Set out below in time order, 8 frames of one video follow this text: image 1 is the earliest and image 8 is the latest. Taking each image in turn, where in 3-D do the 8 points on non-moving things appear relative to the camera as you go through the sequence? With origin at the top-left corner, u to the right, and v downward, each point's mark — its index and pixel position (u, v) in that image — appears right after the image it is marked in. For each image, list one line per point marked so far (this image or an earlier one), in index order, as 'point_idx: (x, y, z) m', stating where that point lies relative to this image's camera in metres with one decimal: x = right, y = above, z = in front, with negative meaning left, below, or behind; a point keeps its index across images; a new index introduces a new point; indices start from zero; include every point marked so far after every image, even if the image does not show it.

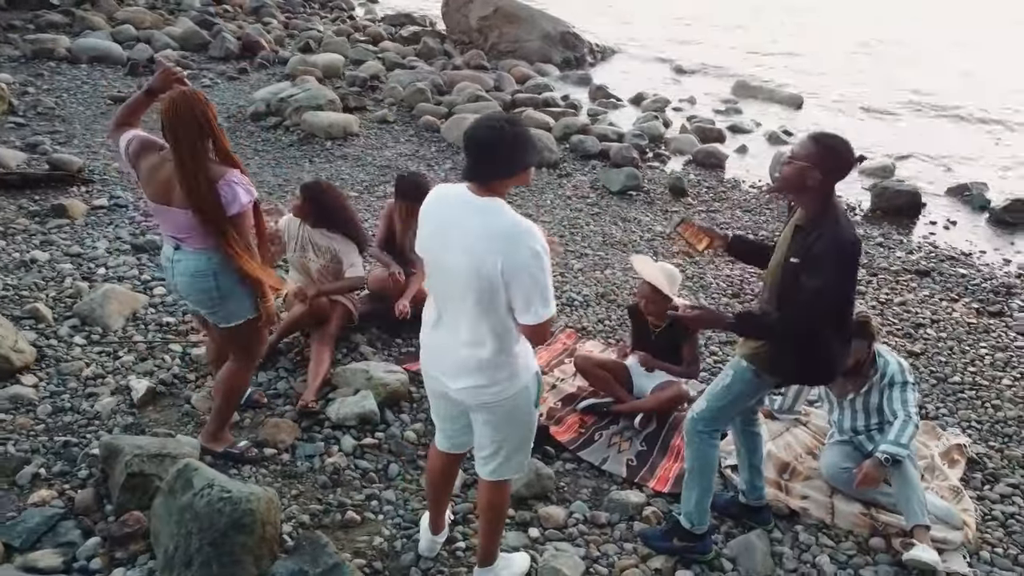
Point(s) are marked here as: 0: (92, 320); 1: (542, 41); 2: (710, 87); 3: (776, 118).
0: (-3.2, -0.2, +6.2) m
1: (+0.6, +5.1, +16.8) m
2: (+3.9, +4.0, +16.1) m
3: (+4.7, +3.0, +14.2) m
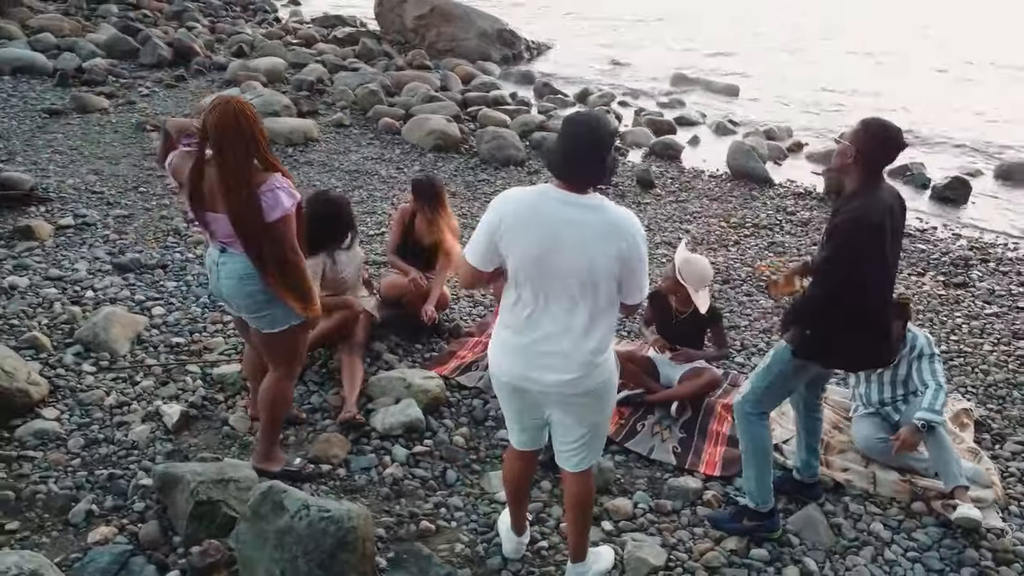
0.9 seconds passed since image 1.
0: (-3.0, -0.4, +5.9) m
1: (-0.7, +5.2, +16.8) m
2: (+2.8, +4.2, +16.5) m
3: (+3.7, +3.3, +14.7) m
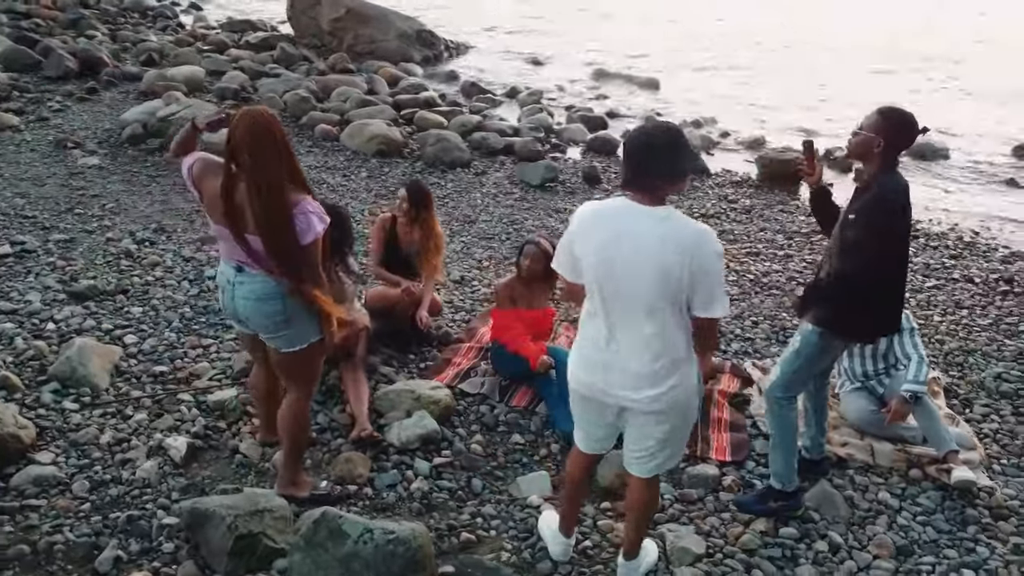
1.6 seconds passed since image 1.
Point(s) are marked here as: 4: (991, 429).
0: (-3.0, -0.6, +5.5) m
1: (-2.3, +5.1, +16.6) m
2: (+1.2, +4.4, +16.7) m
3: (+2.4, +3.5, +15.1) m
4: (+3.5, -1.0, +5.9) m
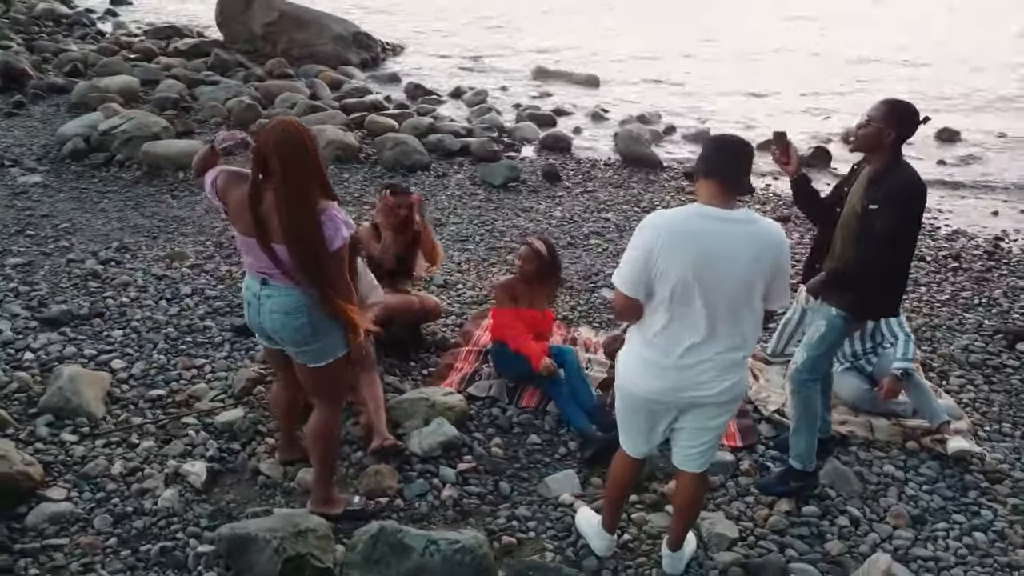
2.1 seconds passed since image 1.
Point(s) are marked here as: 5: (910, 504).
0: (-2.9, -0.8, +5.3) m
1: (-3.6, +5.0, +16.4) m
2: (0.0, +4.4, +16.8) m
3: (+1.4, +3.6, +15.3) m
4: (+3.6, -0.9, +6.3) m
5: (+2.4, -1.3, +5.0) m
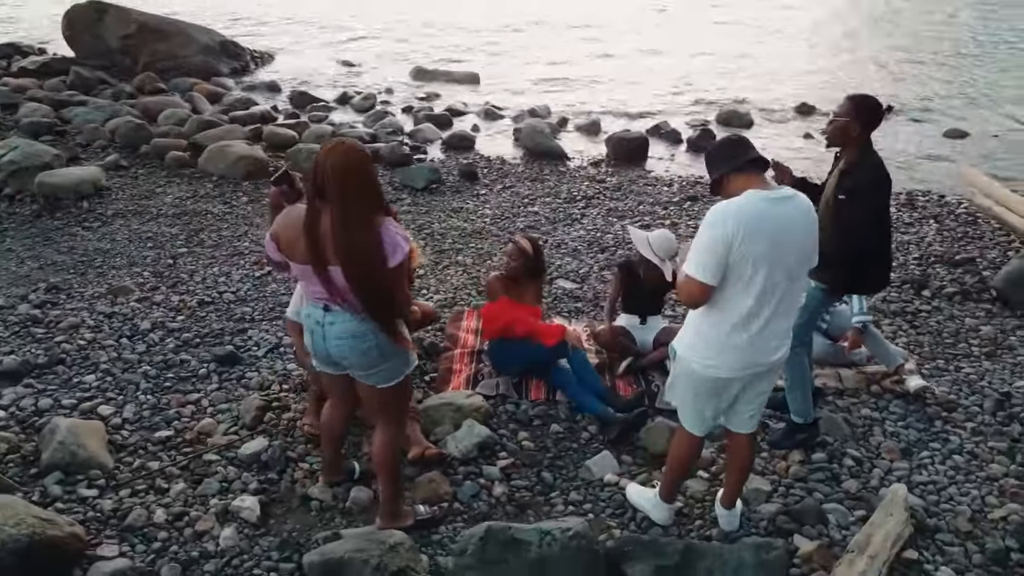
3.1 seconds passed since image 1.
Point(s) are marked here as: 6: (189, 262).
0: (-2.6, -1.1, +4.9) m
1: (-6.0, +4.5, +15.6) m
2: (-2.5, +4.4, +16.7) m
3: (-0.8, +3.7, +15.5) m
4: (+3.5, -0.5, +7.1) m
5: (+2.7, -1.1, +5.6) m
6: (-3.2, +0.3, +8.0) m
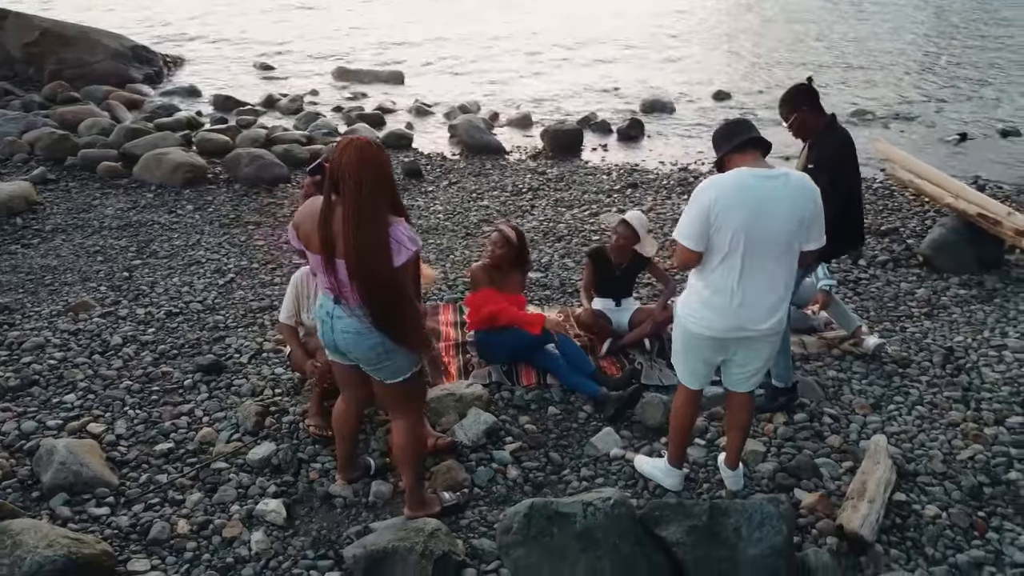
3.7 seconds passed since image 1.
0: (-2.5, -1.2, +4.8) m
1: (-7.4, +4.2, +15.0) m
2: (-4.1, +4.3, +16.5) m
3: (-2.2, +3.7, +15.5) m
4: (+3.2, -0.2, +7.7) m
5: (+2.6, -0.8, +6.1) m
6: (-3.5, +0.1, +7.8) m
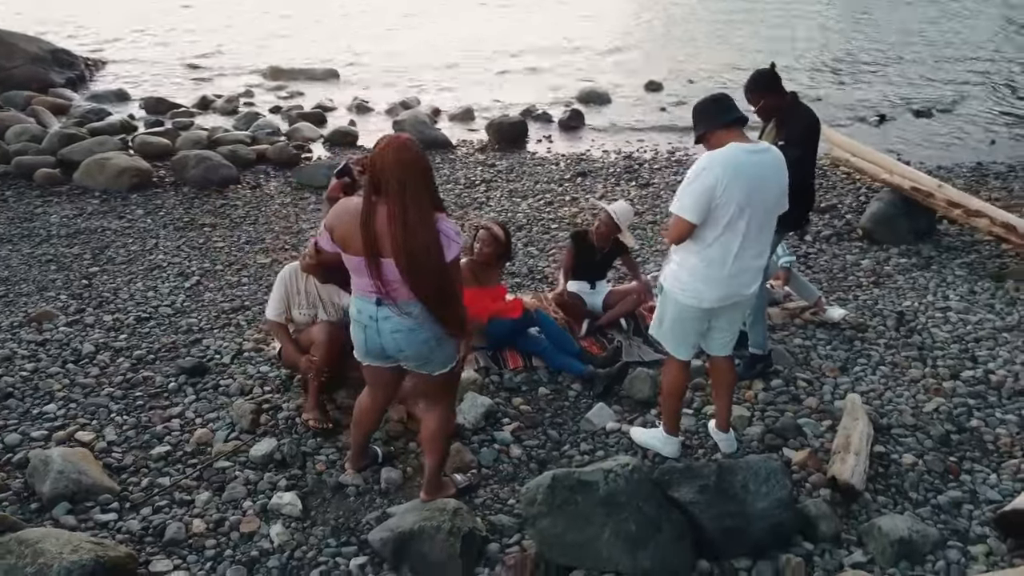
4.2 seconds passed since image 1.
0: (-2.5, -1.2, +4.7) m
1: (-8.5, +4.0, +14.4) m
2: (-5.4, +4.2, +16.1) m
3: (-3.4, +3.7, +15.3) m
4: (+2.9, +0.1, +8.1) m
5: (+2.5, -0.6, +6.5) m
6: (-3.8, +0.1, +7.6) m
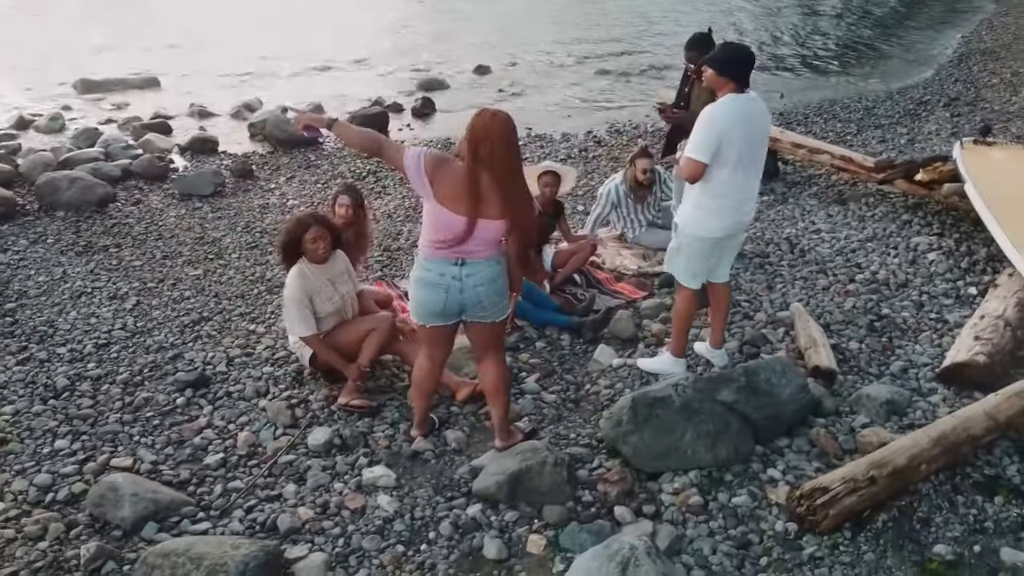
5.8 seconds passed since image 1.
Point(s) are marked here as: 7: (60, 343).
0: (-2.0, -1.2, +4.6) m
1: (-11.0, +2.9, +12.3) m
2: (-8.5, +3.5, +14.7) m
3: (-6.2, +3.4, +14.5) m
4: (+2.2, +0.7, +9.2) m
5: (+2.3, 0.0, +7.6) m
6: (-4.1, -0.2, +7.0) m
7: (-3.7, -0.4, +6.6) m
